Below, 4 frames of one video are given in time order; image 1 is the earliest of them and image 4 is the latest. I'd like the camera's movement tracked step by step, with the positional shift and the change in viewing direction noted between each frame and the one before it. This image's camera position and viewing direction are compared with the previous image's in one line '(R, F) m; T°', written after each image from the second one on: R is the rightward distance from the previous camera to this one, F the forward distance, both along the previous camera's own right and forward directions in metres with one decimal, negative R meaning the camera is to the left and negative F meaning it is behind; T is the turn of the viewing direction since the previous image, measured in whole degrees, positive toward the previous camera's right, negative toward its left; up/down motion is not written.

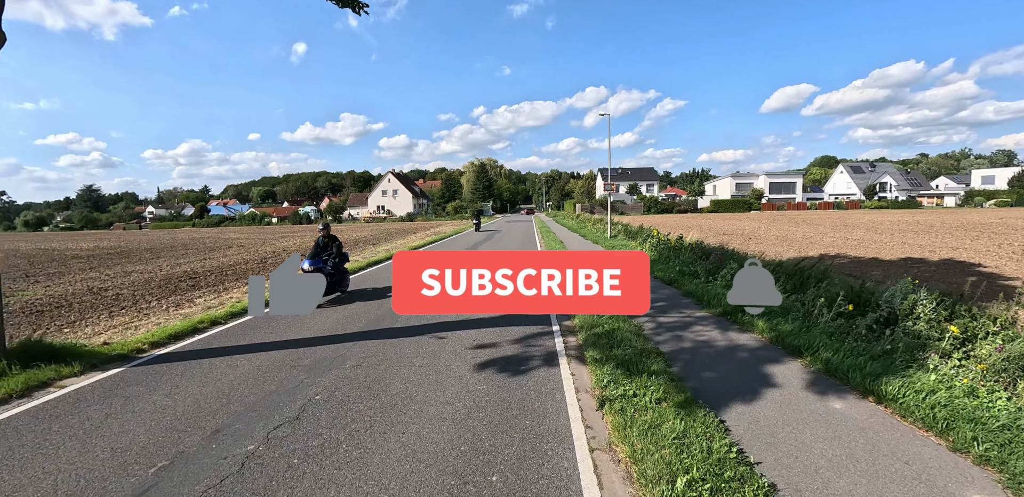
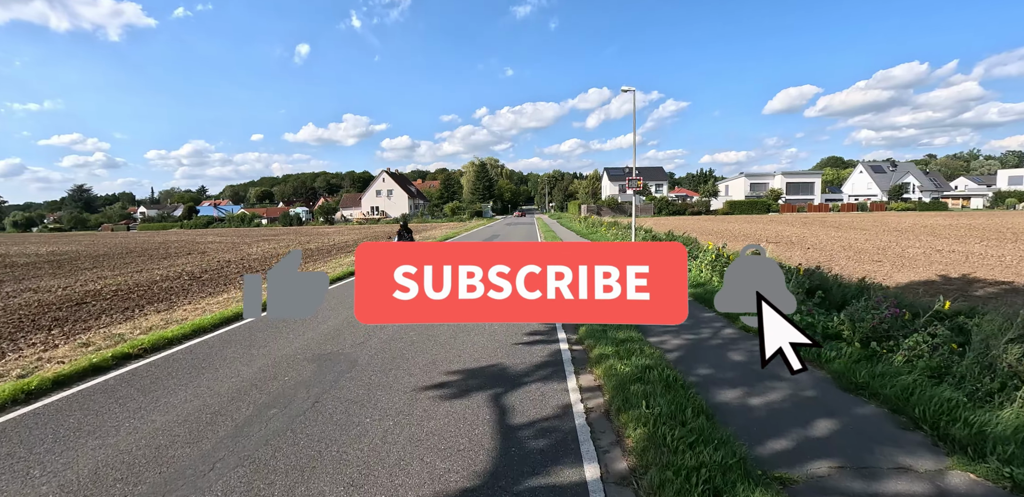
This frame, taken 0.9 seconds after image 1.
(+0.1, +2.8) m; 0°
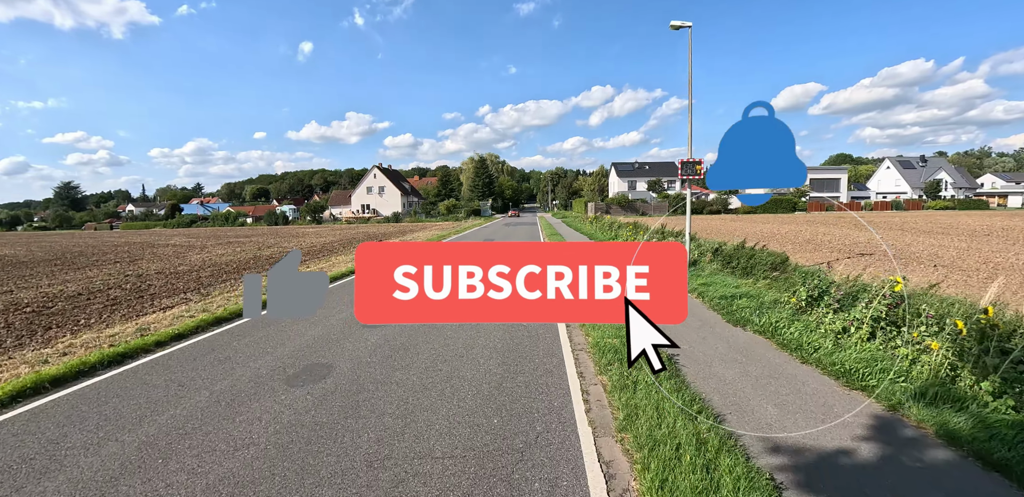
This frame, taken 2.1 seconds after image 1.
(+0.2, +3.4) m; 0°
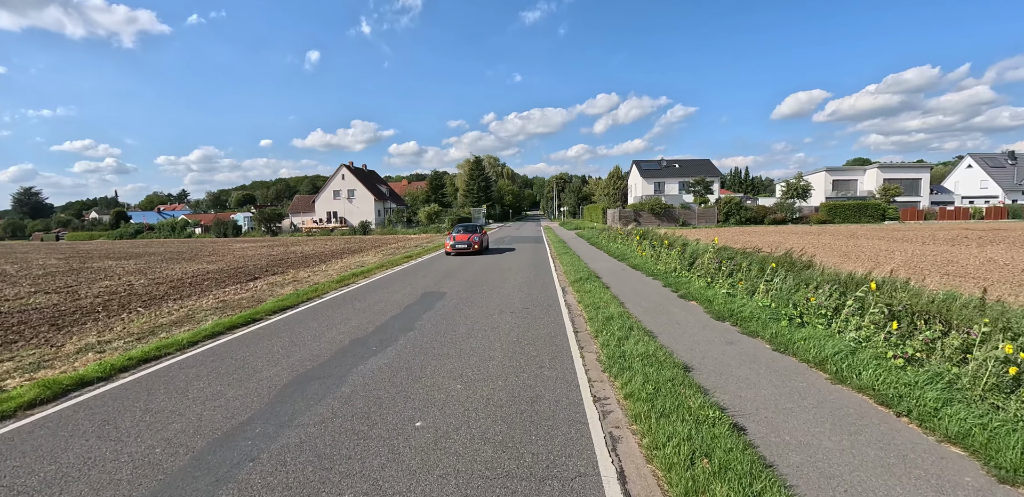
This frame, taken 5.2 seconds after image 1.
(+0.4, +7.9) m; -1°
